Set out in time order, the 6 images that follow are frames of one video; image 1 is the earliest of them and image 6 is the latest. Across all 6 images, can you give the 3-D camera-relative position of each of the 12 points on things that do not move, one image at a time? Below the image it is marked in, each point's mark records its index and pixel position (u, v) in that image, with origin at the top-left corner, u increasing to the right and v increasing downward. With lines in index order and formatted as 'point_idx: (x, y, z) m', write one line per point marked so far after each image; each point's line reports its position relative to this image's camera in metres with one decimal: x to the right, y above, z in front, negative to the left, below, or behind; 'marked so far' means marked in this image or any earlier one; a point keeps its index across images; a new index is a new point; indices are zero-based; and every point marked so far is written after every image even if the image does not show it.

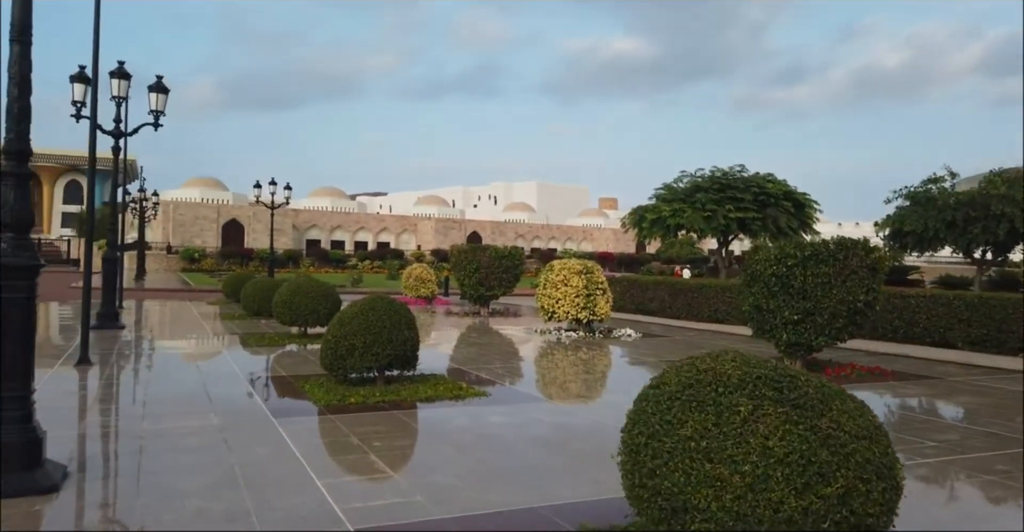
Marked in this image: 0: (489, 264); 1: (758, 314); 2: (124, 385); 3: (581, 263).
0: (-0.6, +0.1, +18.6) m
1: (+3.0, -0.6, +9.0) m
2: (-4.3, -1.3, +8.1) m
3: (+1.3, 0.0, +13.9) m
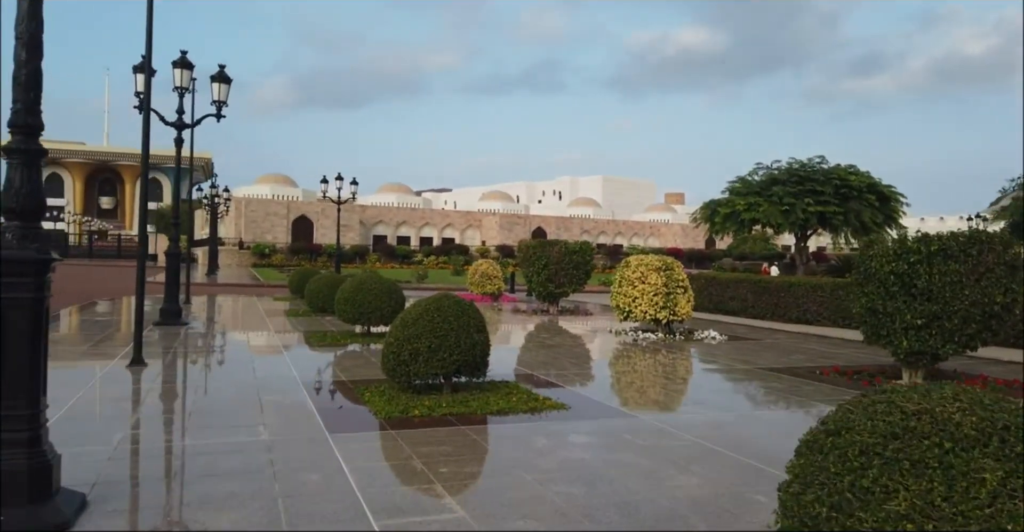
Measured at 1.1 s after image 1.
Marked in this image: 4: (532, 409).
0: (+1.1, +0.2, +17.7) m
1: (+3.9, -0.6, +7.9) m
2: (-3.5, -1.3, +7.6) m
3: (+2.6, +0.1, +12.9) m
4: (+0.2, -1.2, +6.1) m
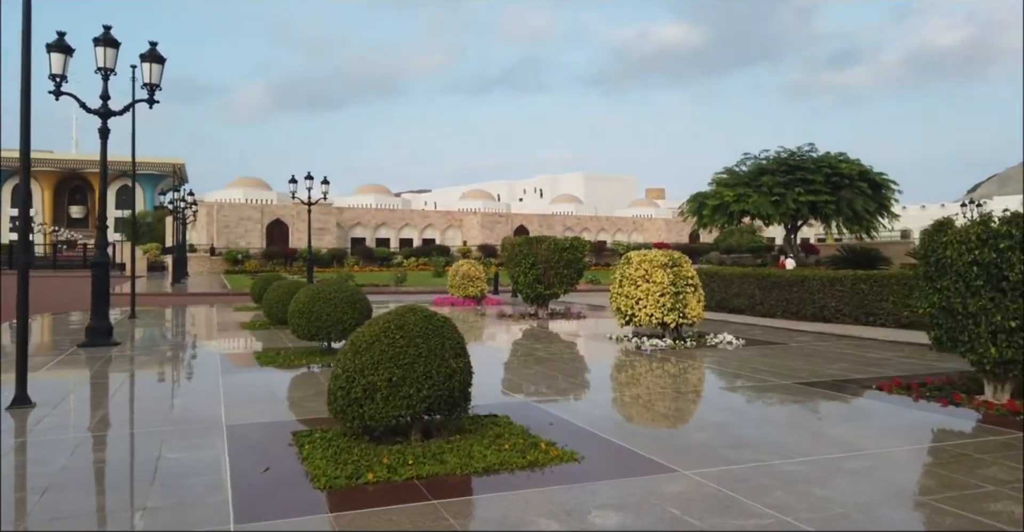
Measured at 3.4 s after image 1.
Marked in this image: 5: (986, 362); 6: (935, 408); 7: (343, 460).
0: (+0.8, +0.2, +16.1) m
1: (+3.8, -0.5, +6.4) m
2: (-3.5, -1.4, +5.9) m
3: (+2.4, +0.2, +11.3) m
4: (+0.1, -1.2, +4.4) m
5: (+4.0, -0.8, +6.1) m
6: (+3.6, -1.2, +6.3) m
7: (-1.0, -1.2, +4.5) m
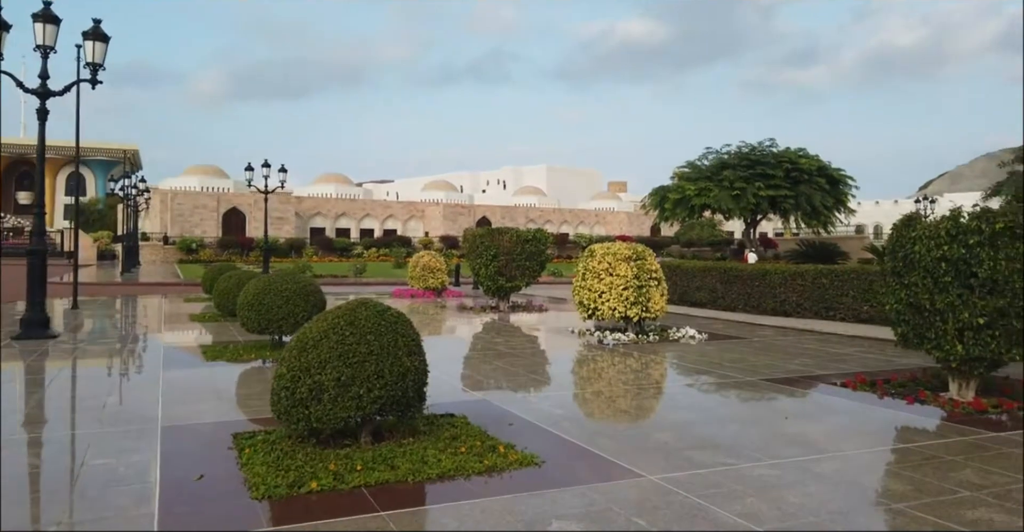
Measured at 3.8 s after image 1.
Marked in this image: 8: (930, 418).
0: (-0.1, +0.4, +15.8) m
1: (+3.4, -0.4, +6.3) m
2: (-3.9, -1.3, +5.4) m
3: (+1.8, +0.3, +11.1) m
4: (-0.1, -1.1, +4.2) m
5: (+3.6, -0.8, +6.1) m
6: (+3.3, -1.2, +6.2) m
7: (-1.3, -1.1, +4.2) m
8: (+3.3, -1.2, +5.8) m
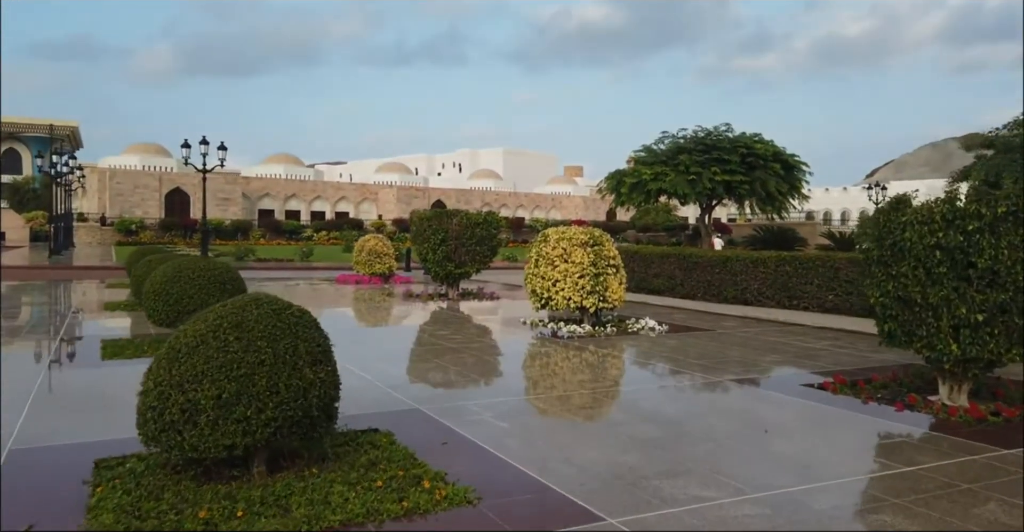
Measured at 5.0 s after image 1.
0: (-1.1, +0.7, +14.9) m
1: (+3.0, -0.3, +5.6) m
2: (-4.3, -1.2, +4.3) m
3: (+1.0, +0.5, +10.3) m
4: (-0.5, -1.1, +3.3) m
5: (+3.2, -0.7, +5.4) m
6: (+2.8, -1.1, +5.5) m
7: (-1.6, -1.1, +3.2) m
8: (+2.9, -1.1, +5.2) m
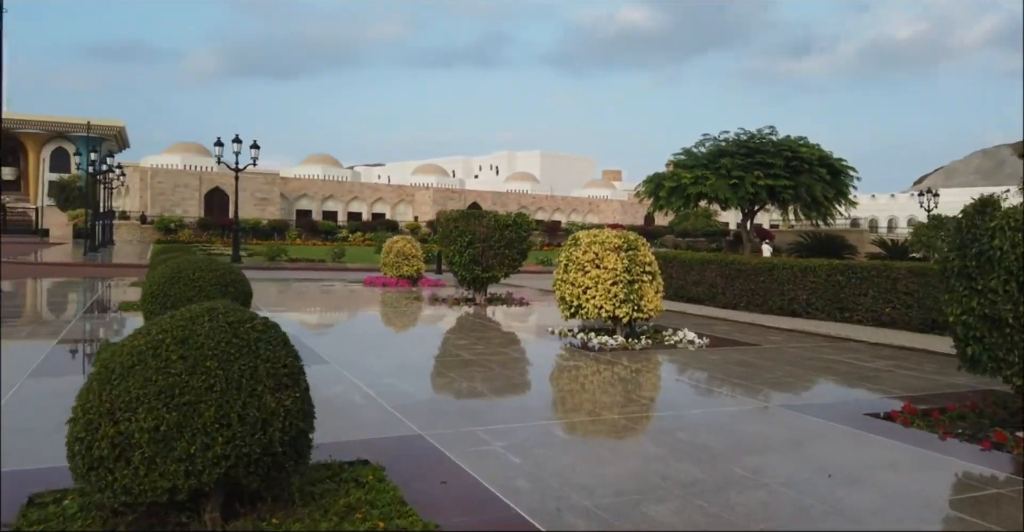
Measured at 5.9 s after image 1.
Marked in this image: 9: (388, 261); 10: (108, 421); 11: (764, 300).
0: (-0.5, +0.6, +14.3) m
1: (+3.1, -0.4, +4.8) m
2: (-4.2, -1.1, +3.8) m
3: (+1.4, +0.4, +9.6) m
4: (-0.5, -1.1, +2.6) m
5: (+3.3, -0.8, +4.5) m
6: (+2.9, -1.2, +4.7) m
7: (-1.6, -1.1, +2.6) m
8: (+3.0, -1.2, +4.3) m
9: (-3.1, +0.1, +18.5) m
10: (-1.6, -0.6, +2.9) m
11: (+4.4, -0.6, +12.7) m
